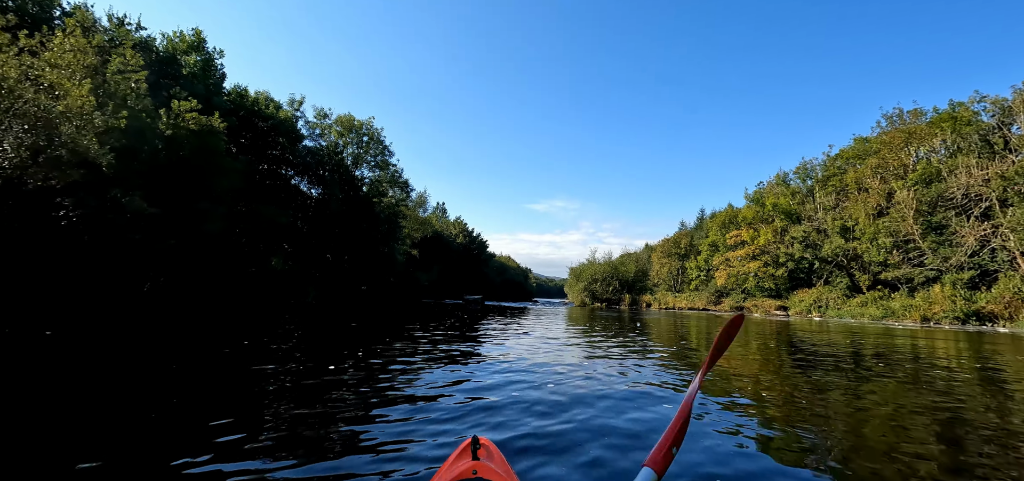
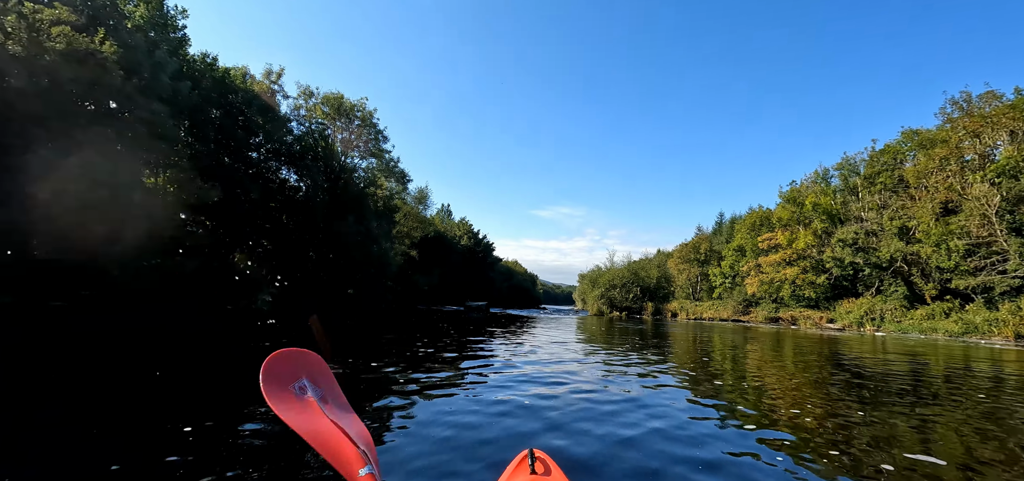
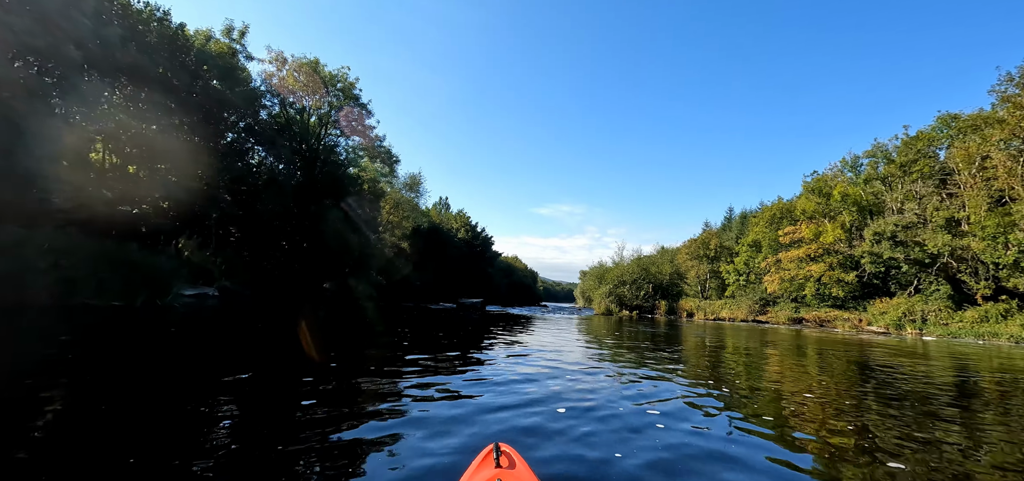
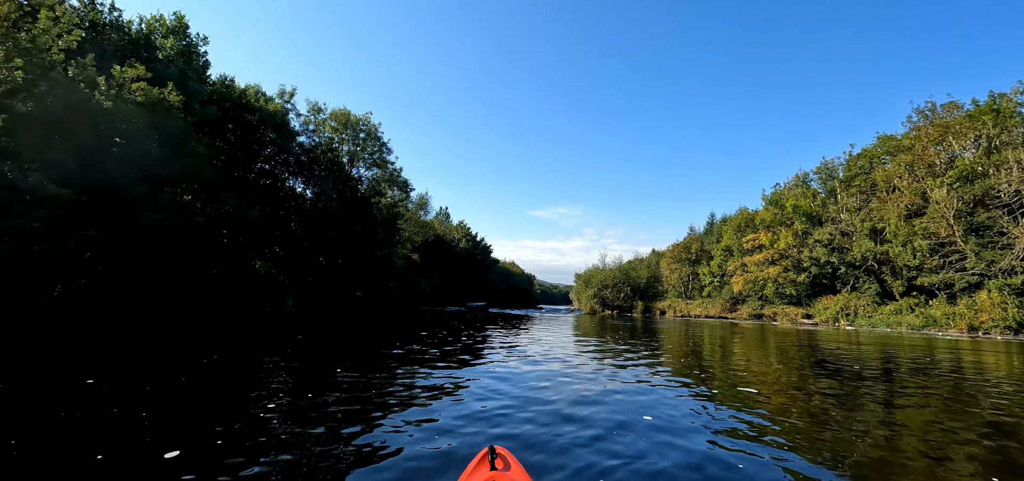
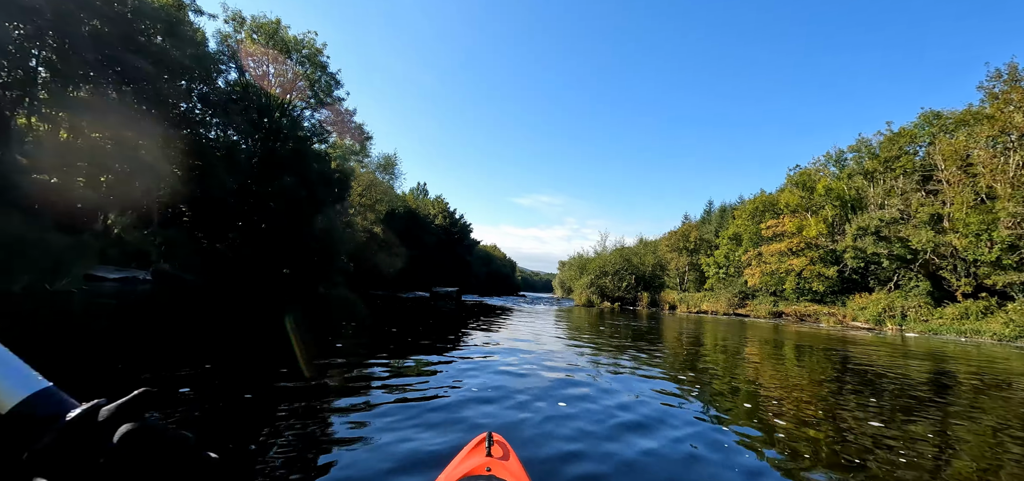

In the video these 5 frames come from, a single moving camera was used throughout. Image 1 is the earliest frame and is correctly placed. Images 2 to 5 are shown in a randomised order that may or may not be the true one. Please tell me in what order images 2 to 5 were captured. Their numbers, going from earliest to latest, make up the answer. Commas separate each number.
4, 2, 3, 5
